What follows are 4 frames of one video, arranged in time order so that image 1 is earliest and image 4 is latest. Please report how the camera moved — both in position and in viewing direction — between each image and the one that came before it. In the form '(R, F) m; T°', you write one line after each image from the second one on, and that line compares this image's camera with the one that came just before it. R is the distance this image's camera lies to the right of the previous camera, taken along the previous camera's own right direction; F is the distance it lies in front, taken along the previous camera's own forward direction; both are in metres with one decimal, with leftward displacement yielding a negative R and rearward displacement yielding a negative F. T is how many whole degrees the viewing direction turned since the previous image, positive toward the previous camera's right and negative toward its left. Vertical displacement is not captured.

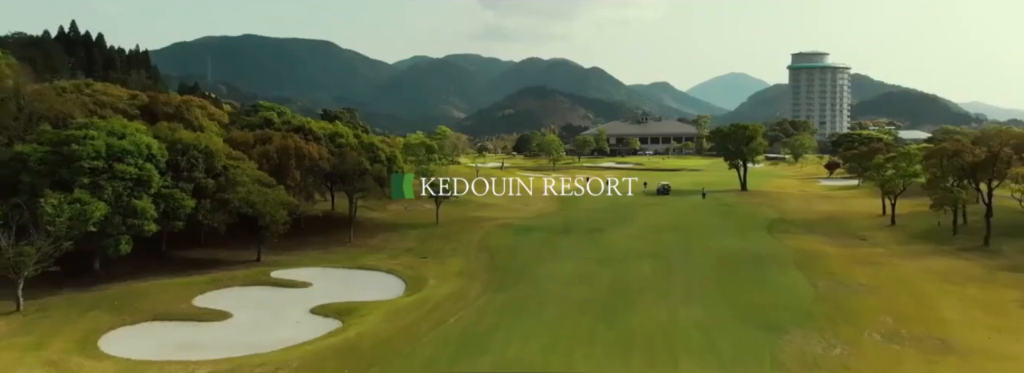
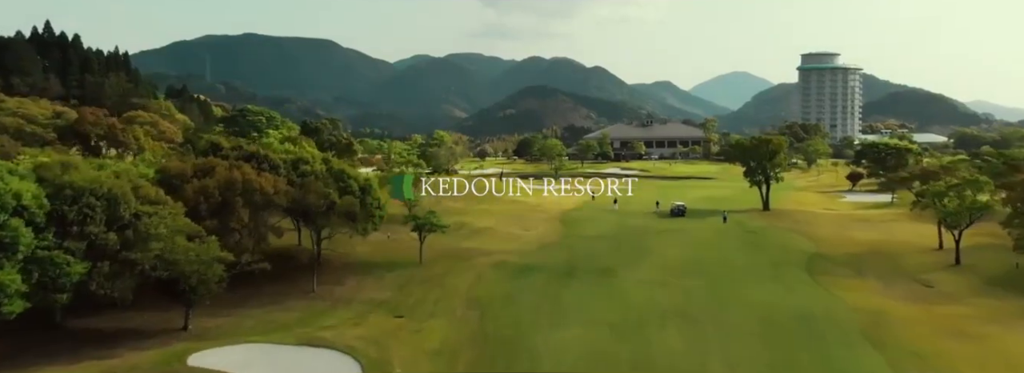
(+0.3, +6.0) m; 0°
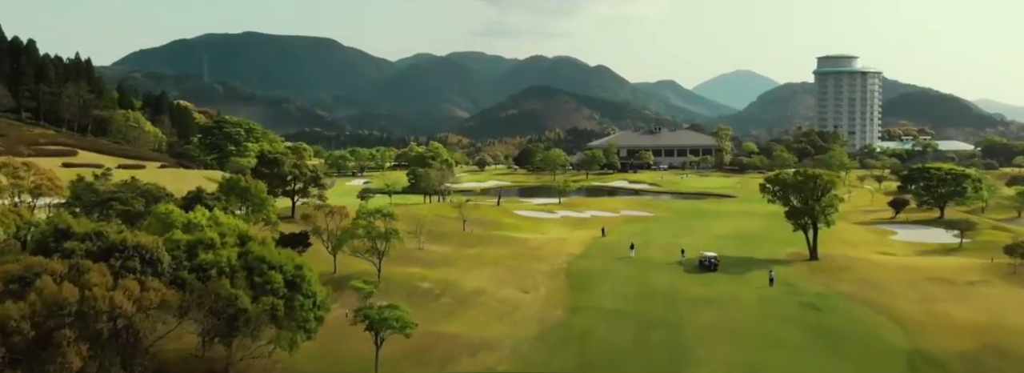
(+0.4, +9.7) m; 0°
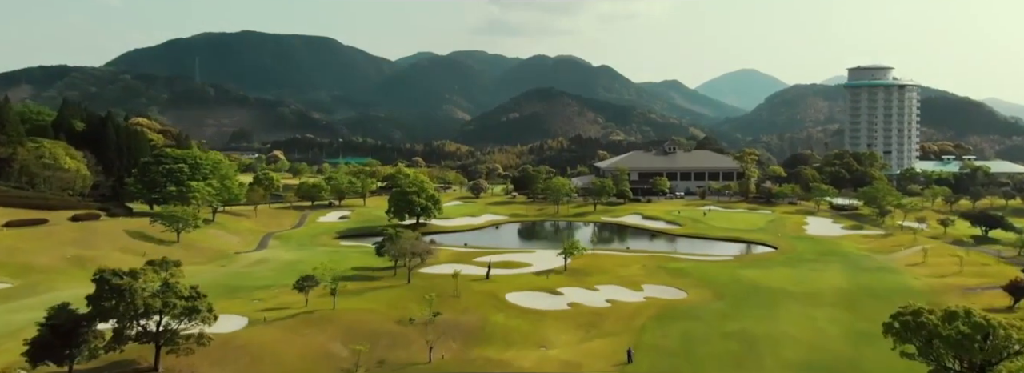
(+0.8, +18.6) m; 0°
